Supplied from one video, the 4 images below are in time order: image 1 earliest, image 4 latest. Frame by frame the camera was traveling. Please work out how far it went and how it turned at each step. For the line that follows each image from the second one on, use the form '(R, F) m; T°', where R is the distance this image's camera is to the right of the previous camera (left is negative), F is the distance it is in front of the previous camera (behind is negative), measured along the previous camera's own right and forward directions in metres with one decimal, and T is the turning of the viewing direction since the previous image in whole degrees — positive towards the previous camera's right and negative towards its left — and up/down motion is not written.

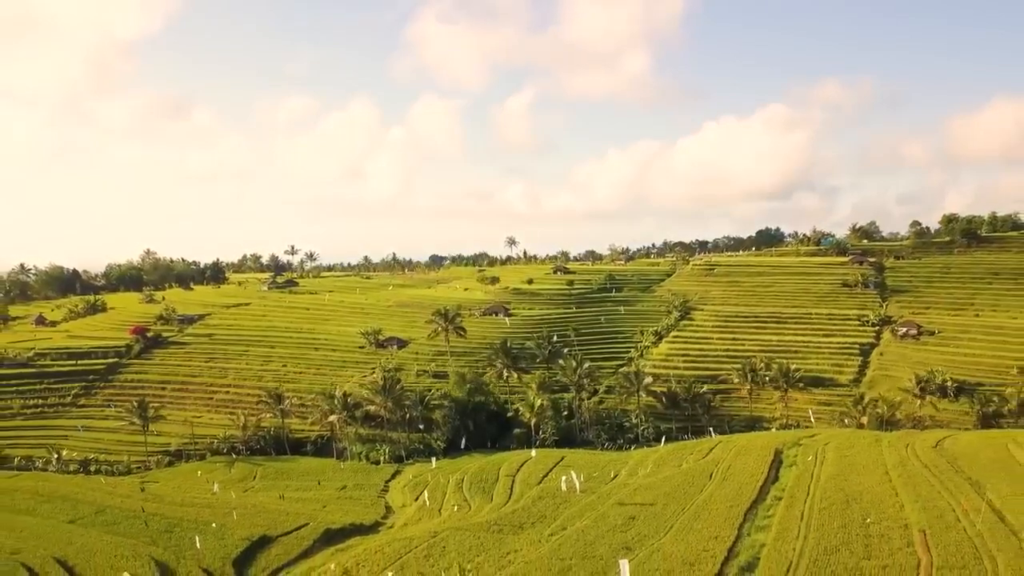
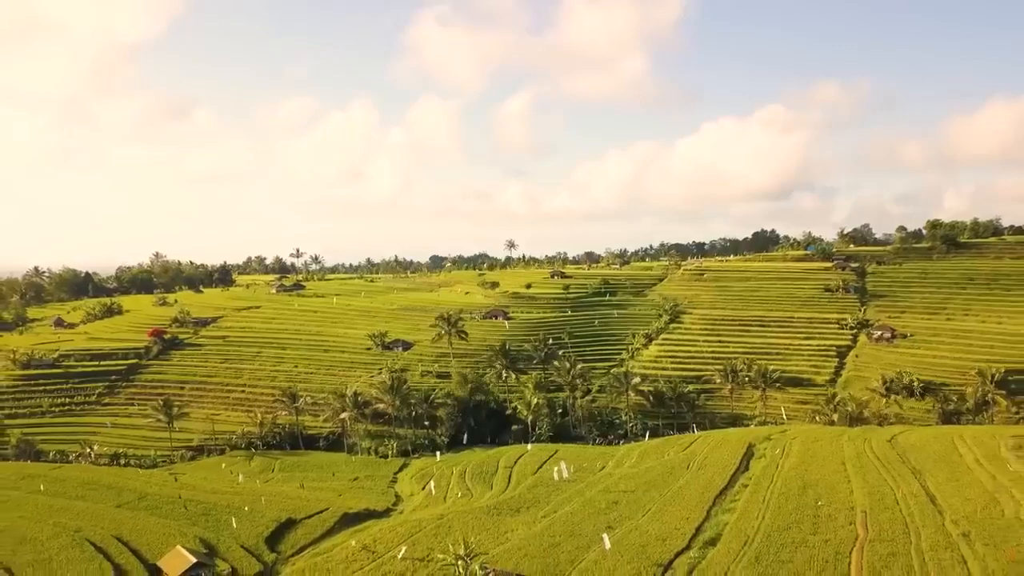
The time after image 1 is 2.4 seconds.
(+0.2, -6.3) m; 0°
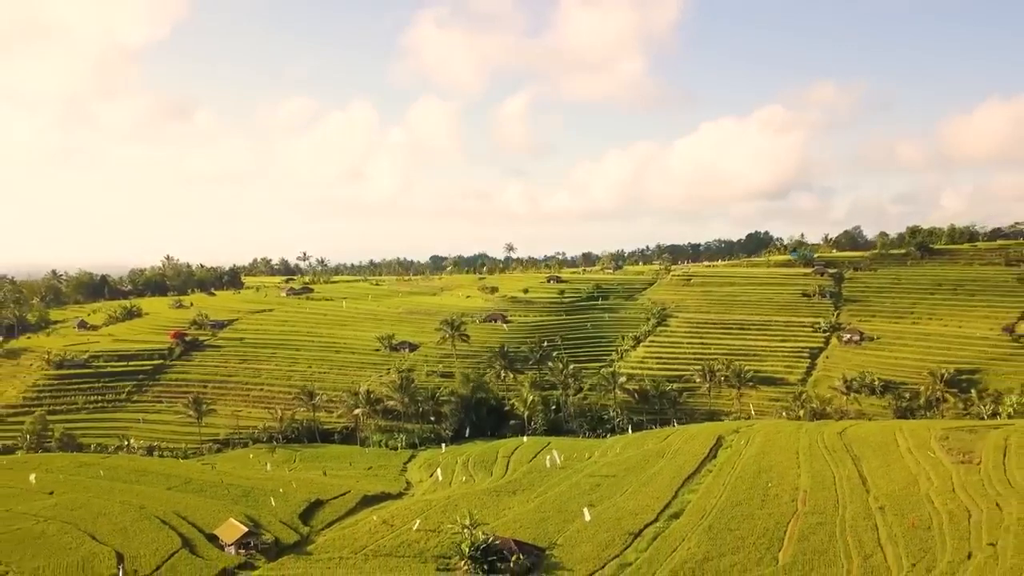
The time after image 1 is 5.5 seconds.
(+0.2, -8.8) m; 0°
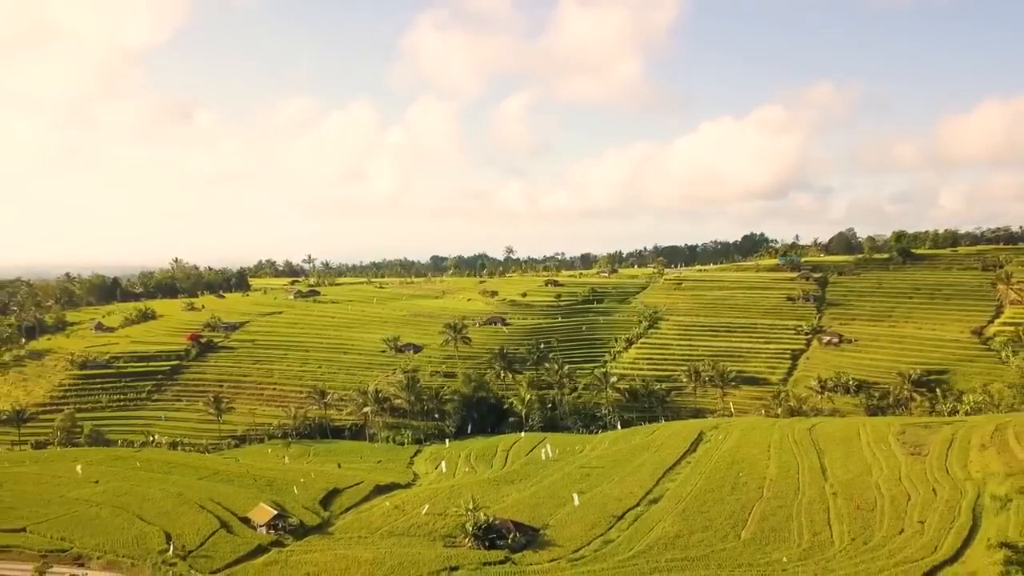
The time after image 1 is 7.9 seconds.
(+0.2, -6.9) m; 0°
